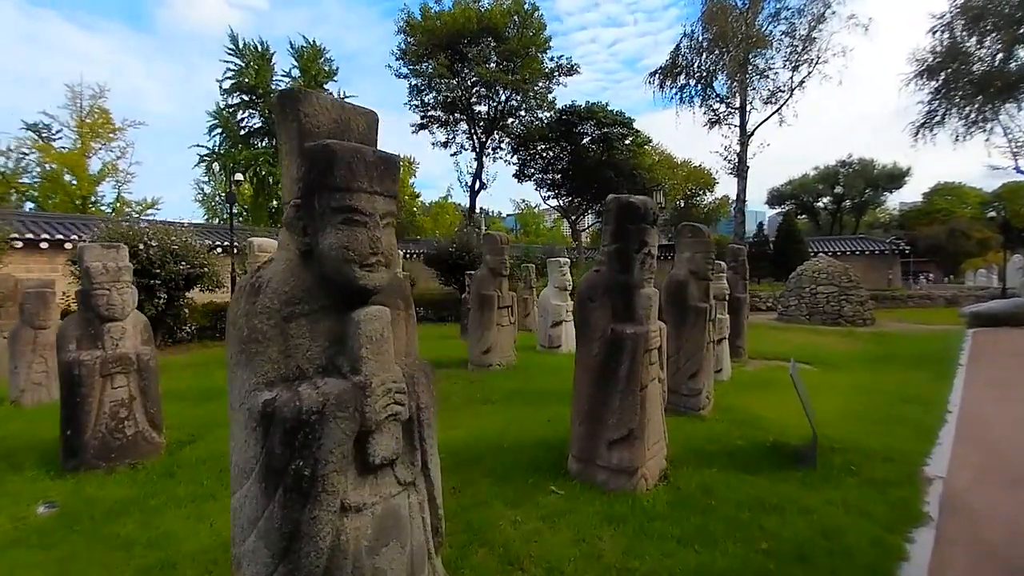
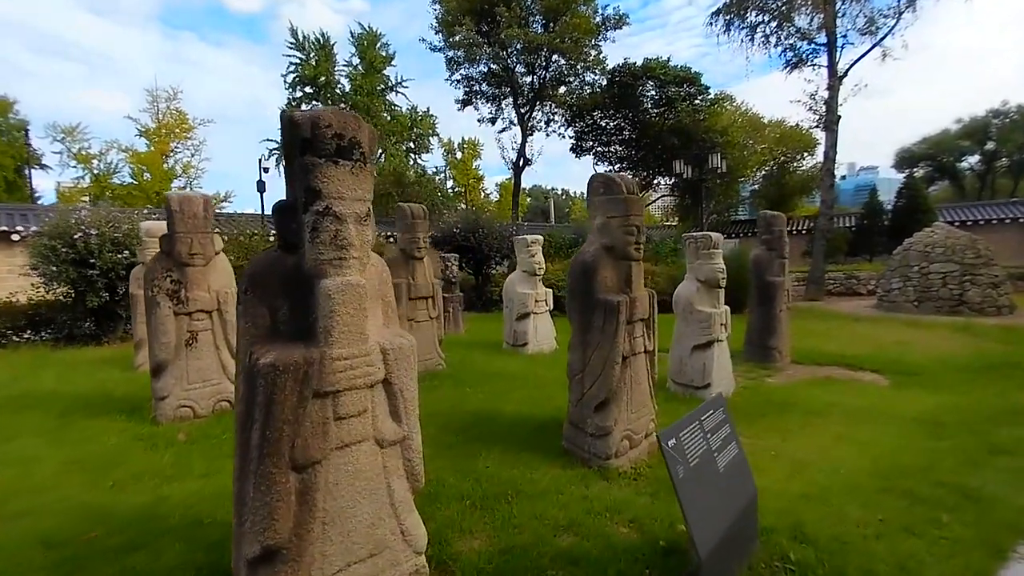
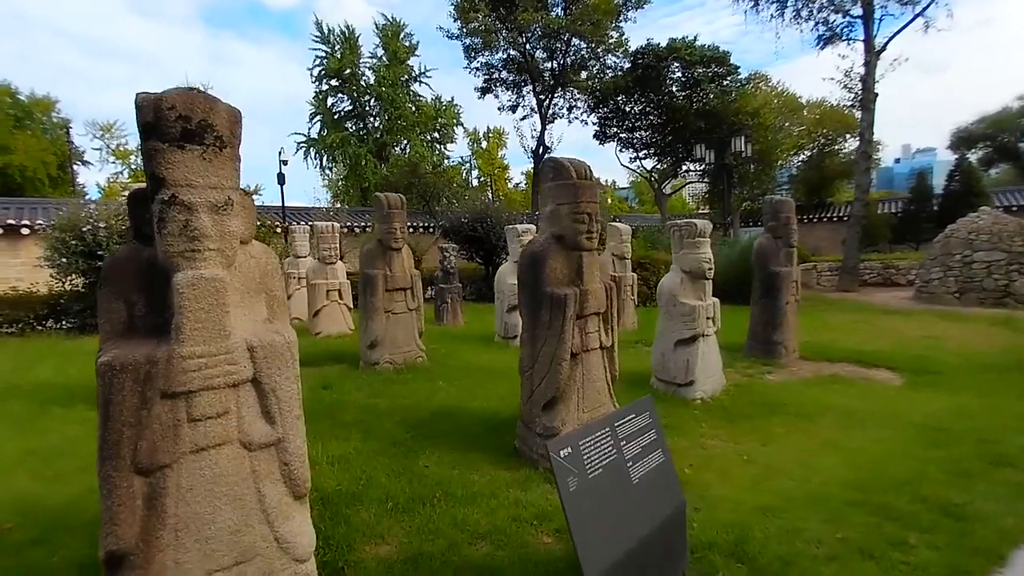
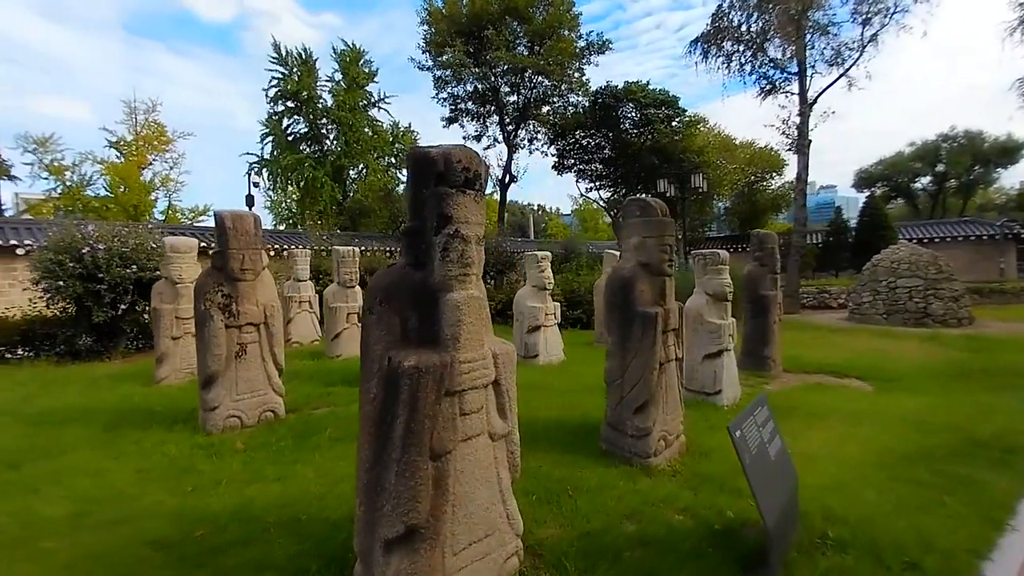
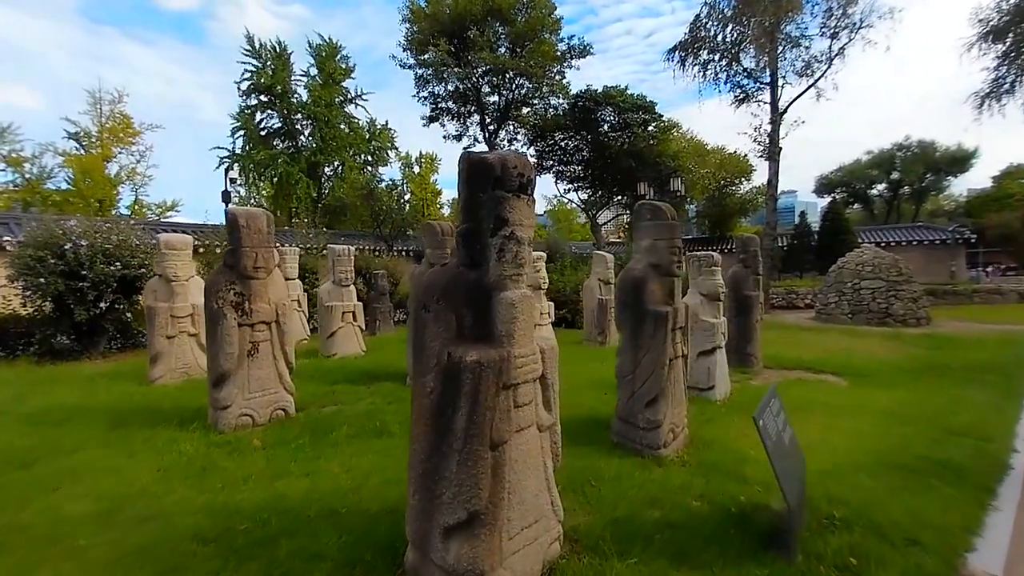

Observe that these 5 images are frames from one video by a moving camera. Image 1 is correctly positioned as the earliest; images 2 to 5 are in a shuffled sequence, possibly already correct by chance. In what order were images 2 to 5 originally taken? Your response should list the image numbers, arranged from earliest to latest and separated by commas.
5, 4, 2, 3
